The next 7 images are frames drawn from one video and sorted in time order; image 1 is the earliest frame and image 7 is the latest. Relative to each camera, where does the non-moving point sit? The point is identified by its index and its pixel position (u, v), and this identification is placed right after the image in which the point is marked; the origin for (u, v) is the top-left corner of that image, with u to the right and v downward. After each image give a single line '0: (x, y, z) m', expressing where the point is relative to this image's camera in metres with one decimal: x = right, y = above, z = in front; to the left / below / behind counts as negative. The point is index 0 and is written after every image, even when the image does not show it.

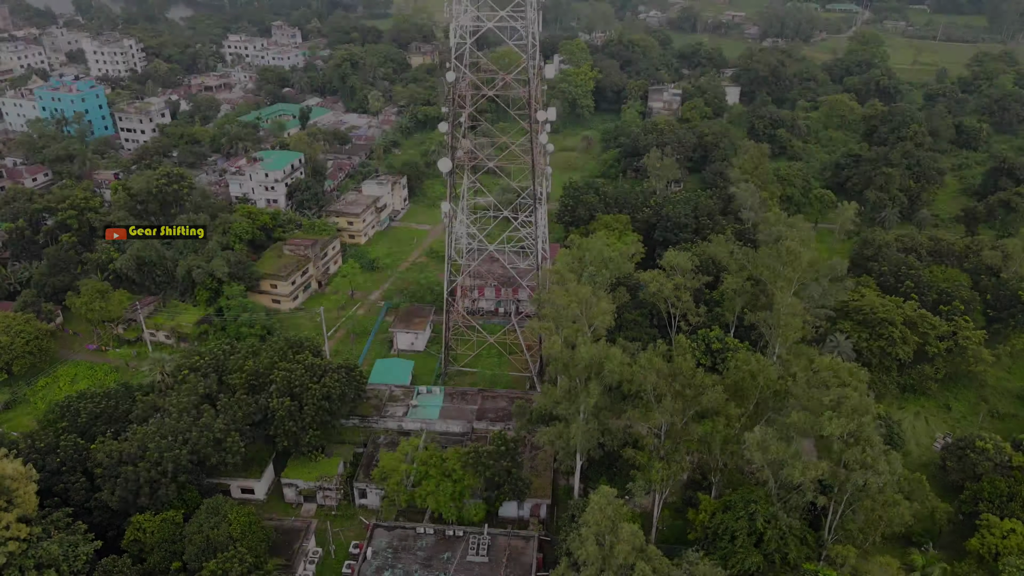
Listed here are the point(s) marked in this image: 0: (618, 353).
0: (+2.3, -1.5, +18.8) m
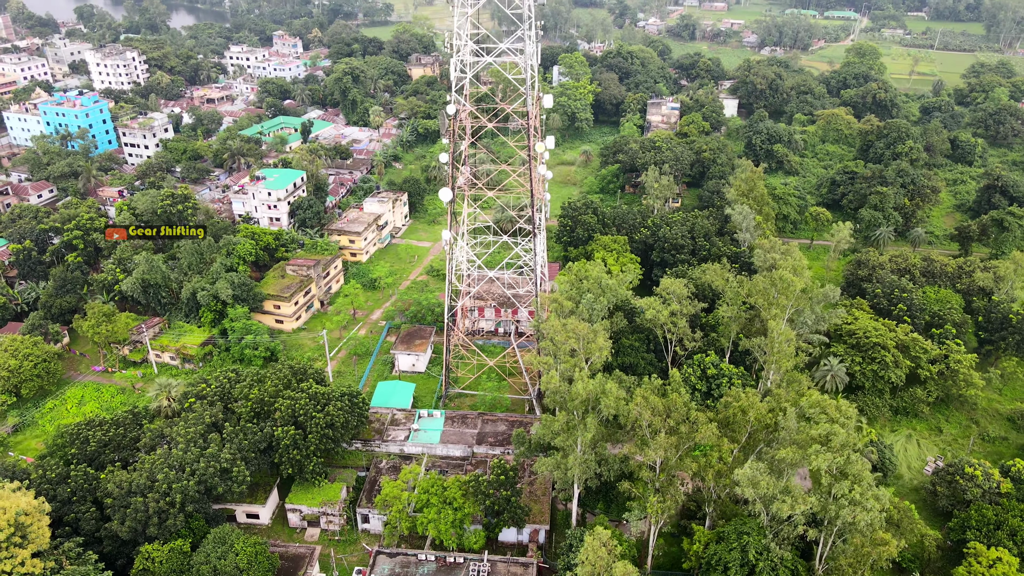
0: (+2.3, -2.3, +19.3) m
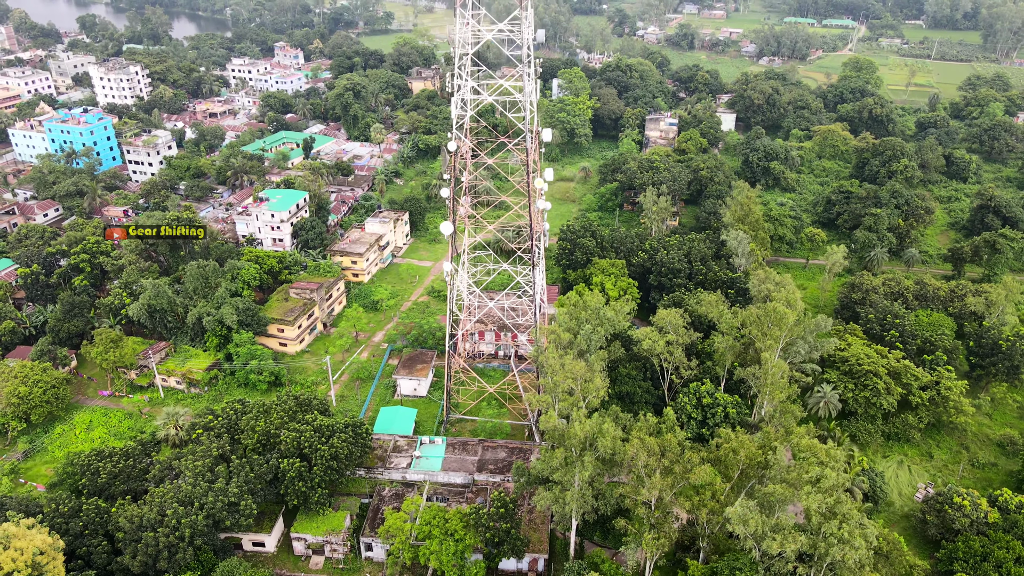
0: (+2.3, -3.2, +19.9) m
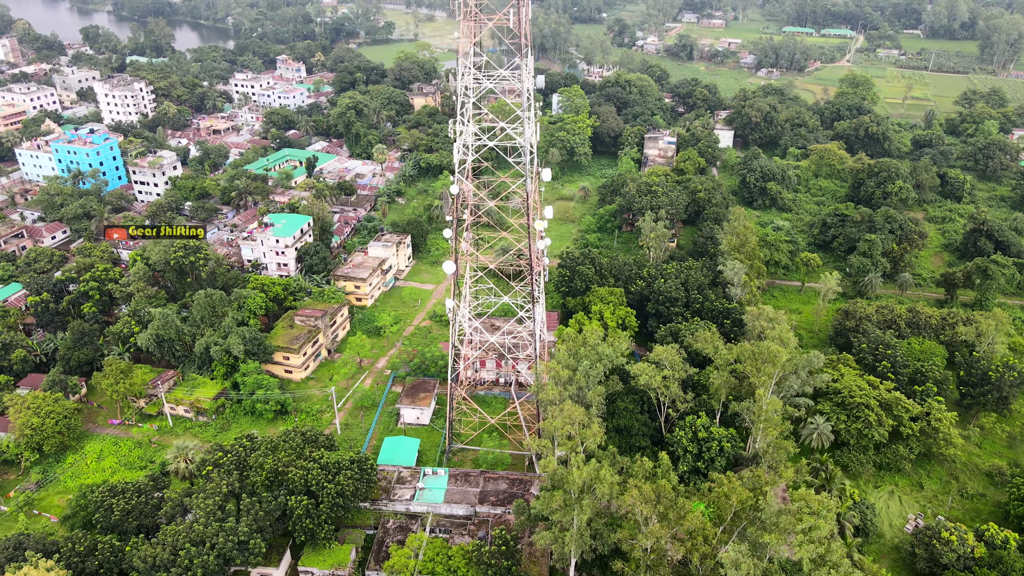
0: (+2.3, -4.4, +20.6) m
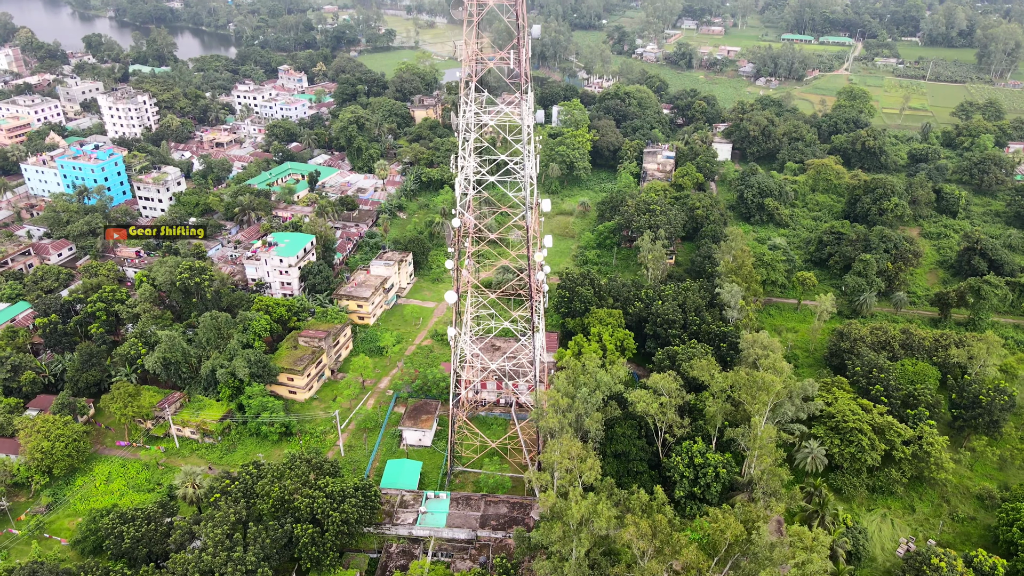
0: (+2.3, -5.4, +21.2) m
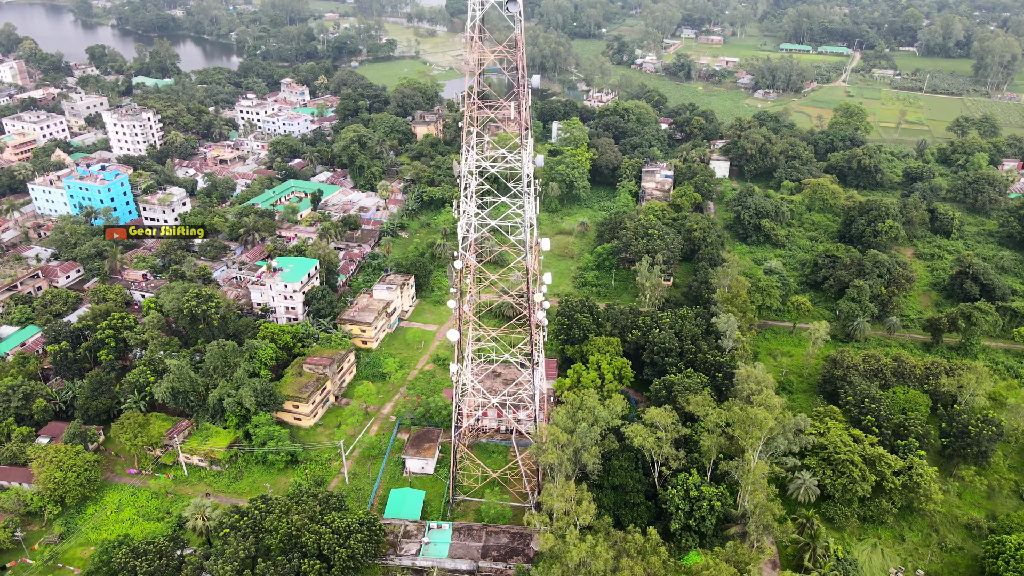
0: (+2.3, -6.7, +22.0) m
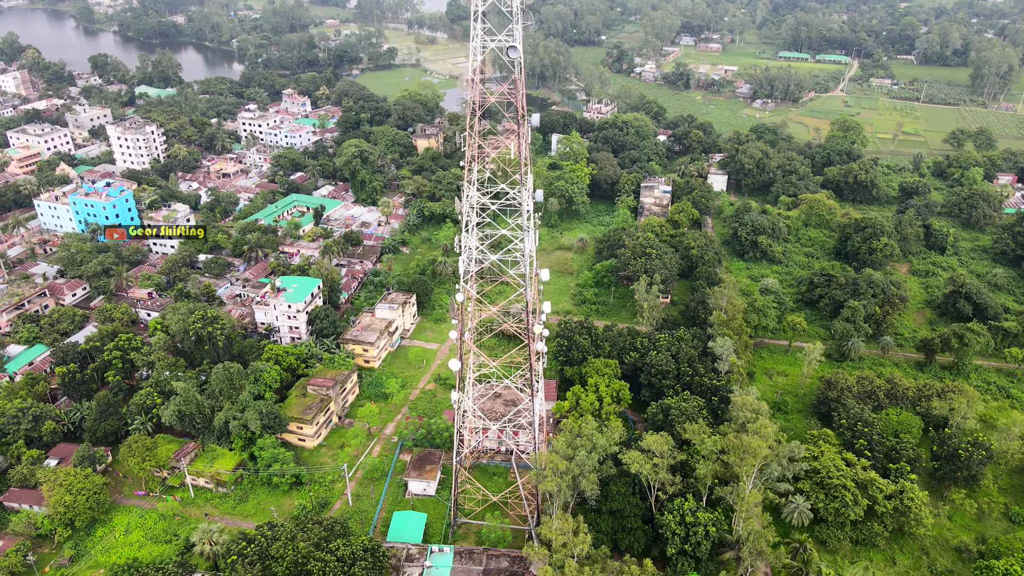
0: (+2.3, -7.7, +22.7) m
